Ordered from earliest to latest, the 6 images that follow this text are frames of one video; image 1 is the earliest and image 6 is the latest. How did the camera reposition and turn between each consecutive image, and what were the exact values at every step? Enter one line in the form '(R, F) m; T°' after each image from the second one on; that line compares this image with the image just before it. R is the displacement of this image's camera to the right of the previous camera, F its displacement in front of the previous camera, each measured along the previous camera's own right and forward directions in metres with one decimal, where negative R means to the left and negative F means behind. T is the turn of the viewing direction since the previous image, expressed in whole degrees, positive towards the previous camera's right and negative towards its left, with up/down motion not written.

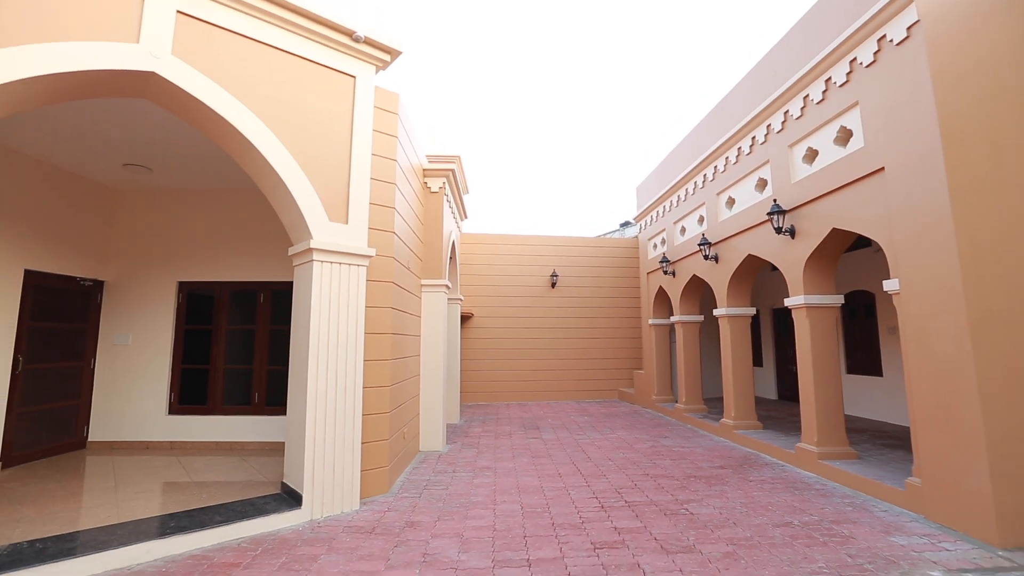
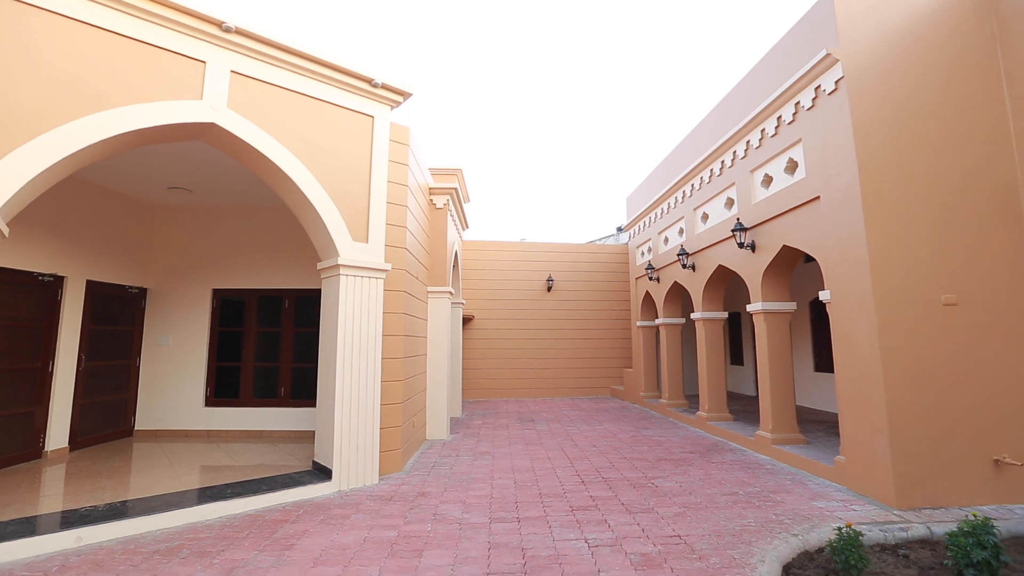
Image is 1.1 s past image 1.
(+0.1, -0.7) m; 0°
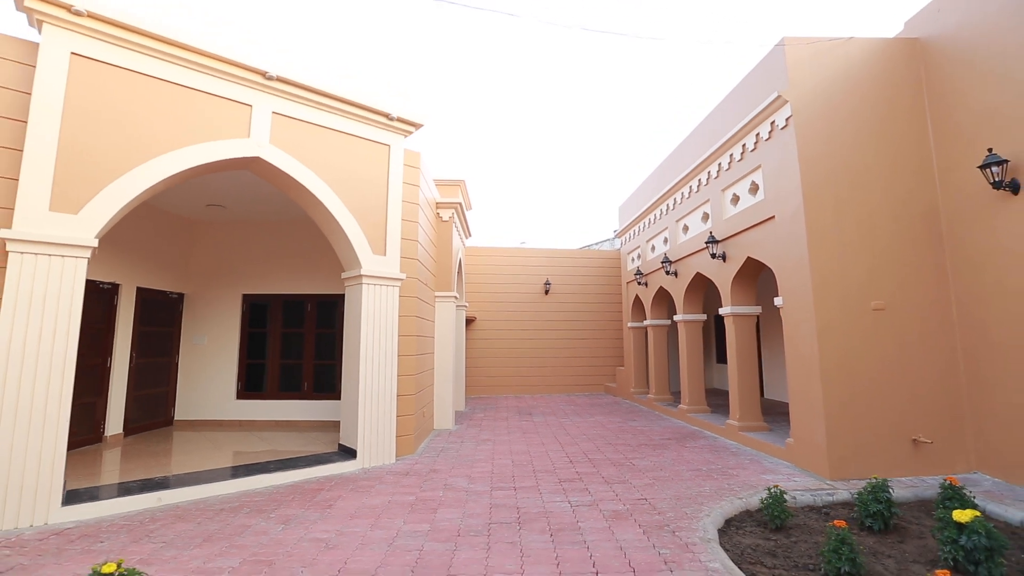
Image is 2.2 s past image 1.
(0.0, -0.7) m; 0°
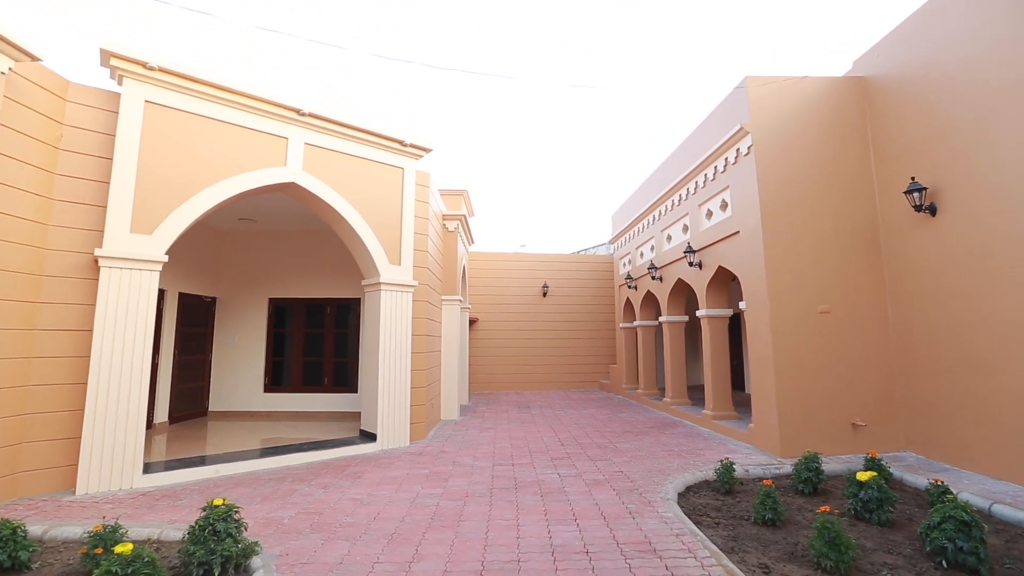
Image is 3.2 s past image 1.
(0.0, -0.8) m; 0°
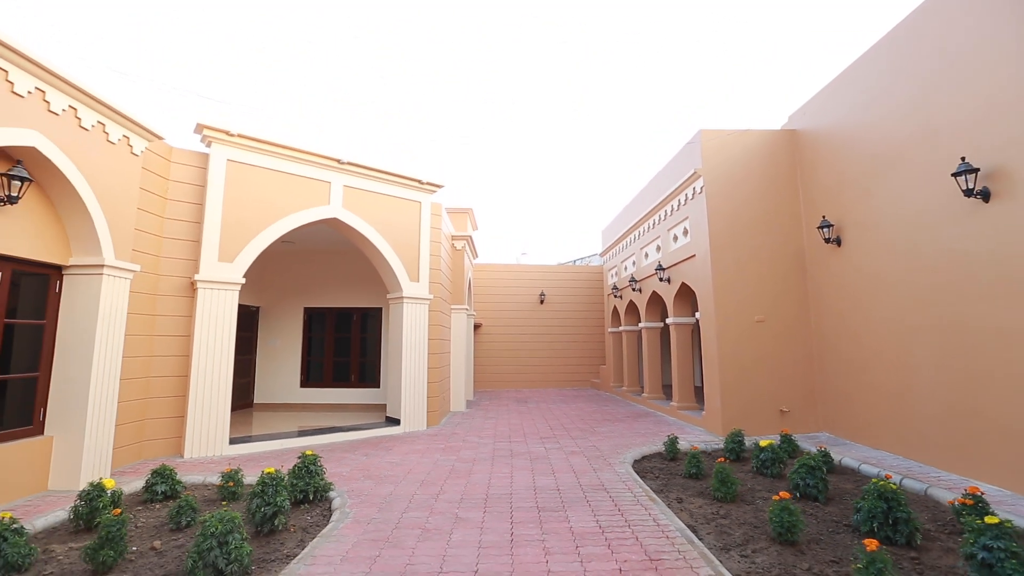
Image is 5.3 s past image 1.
(+0.1, -1.4) m; 0°
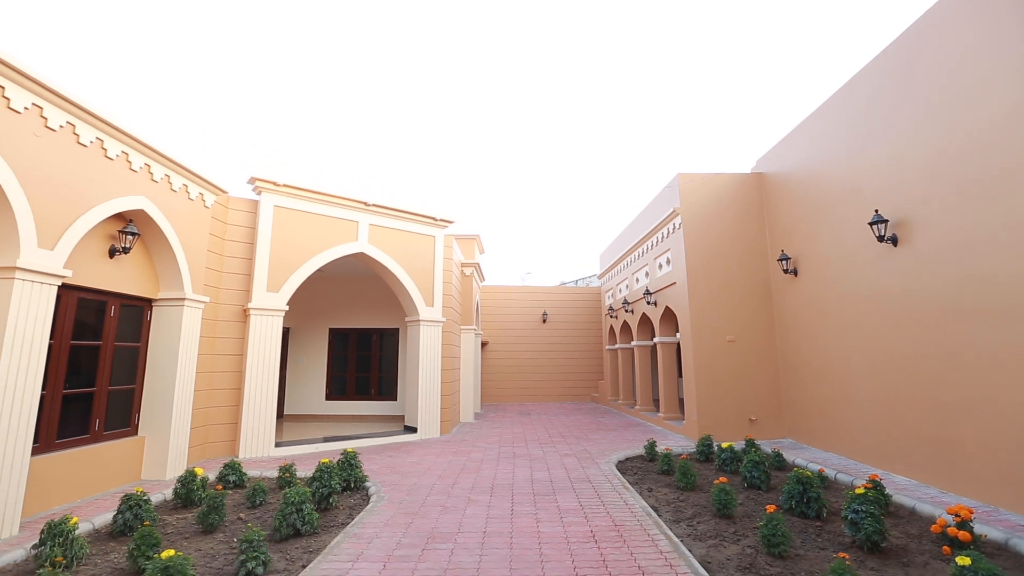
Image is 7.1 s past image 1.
(+0.1, -1.0) m; -1°
